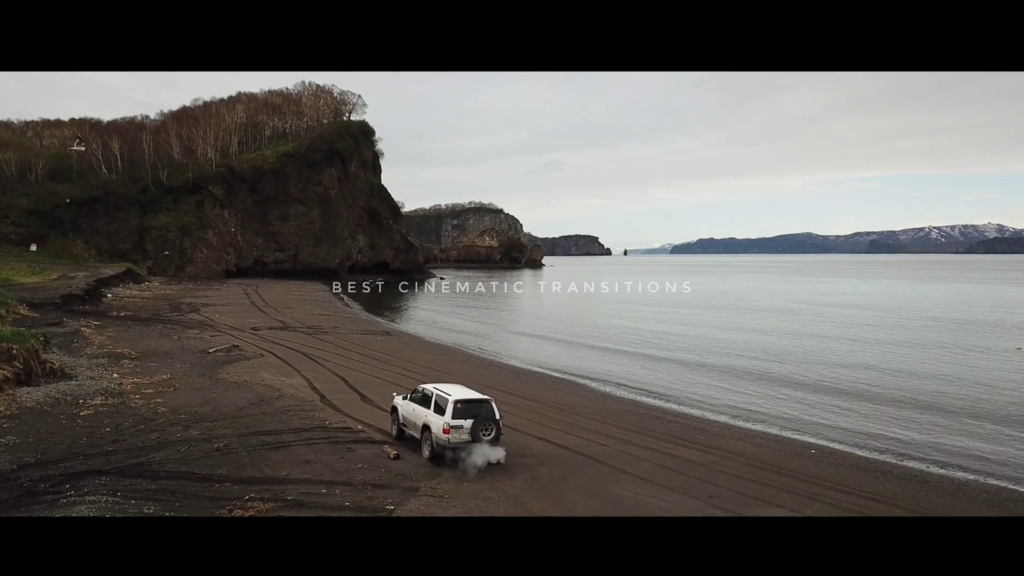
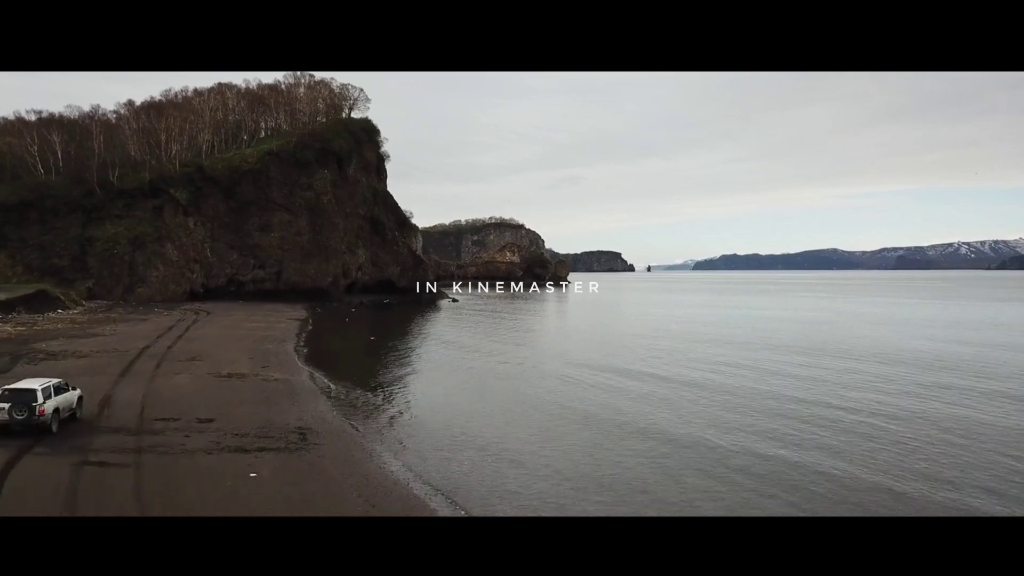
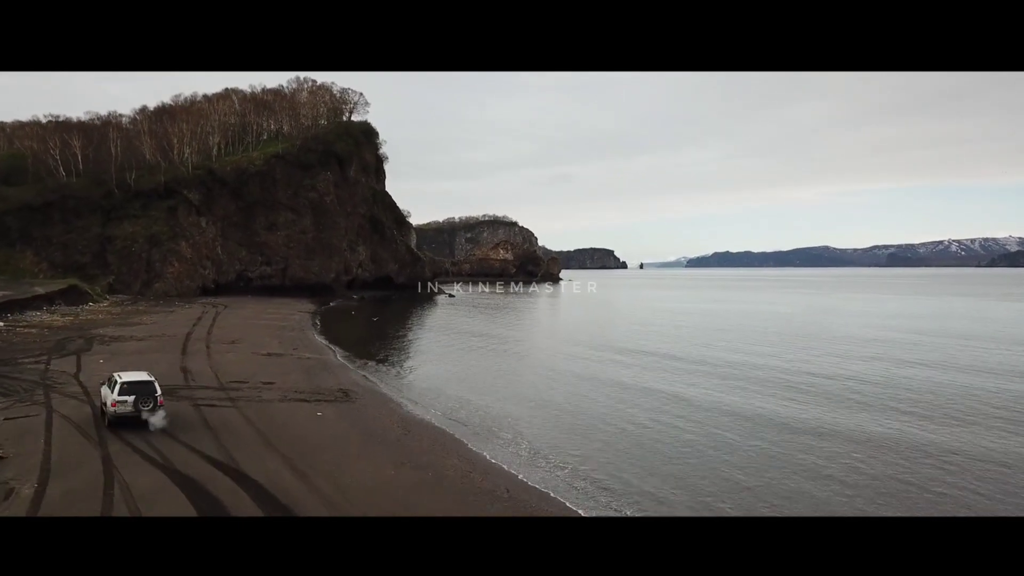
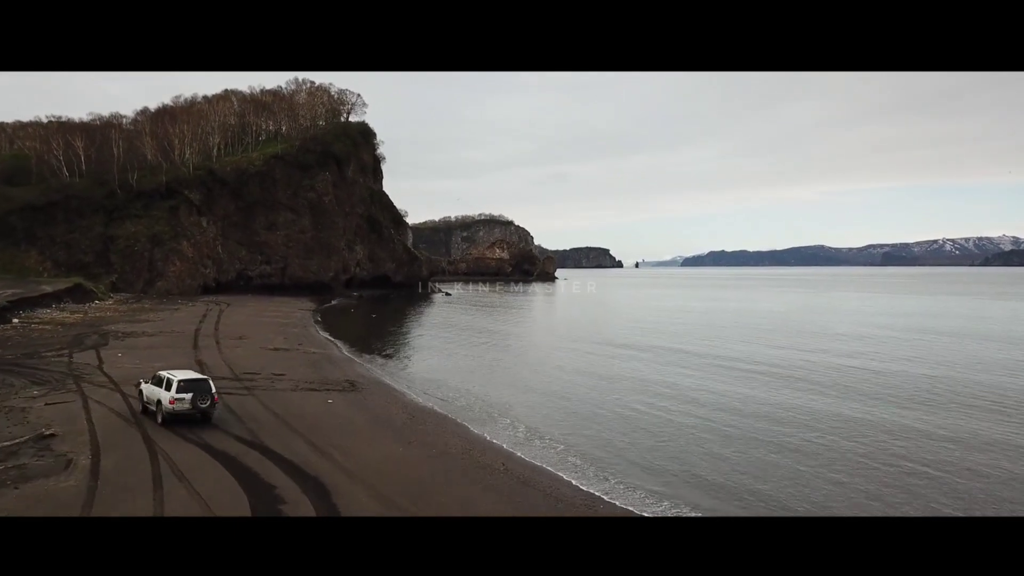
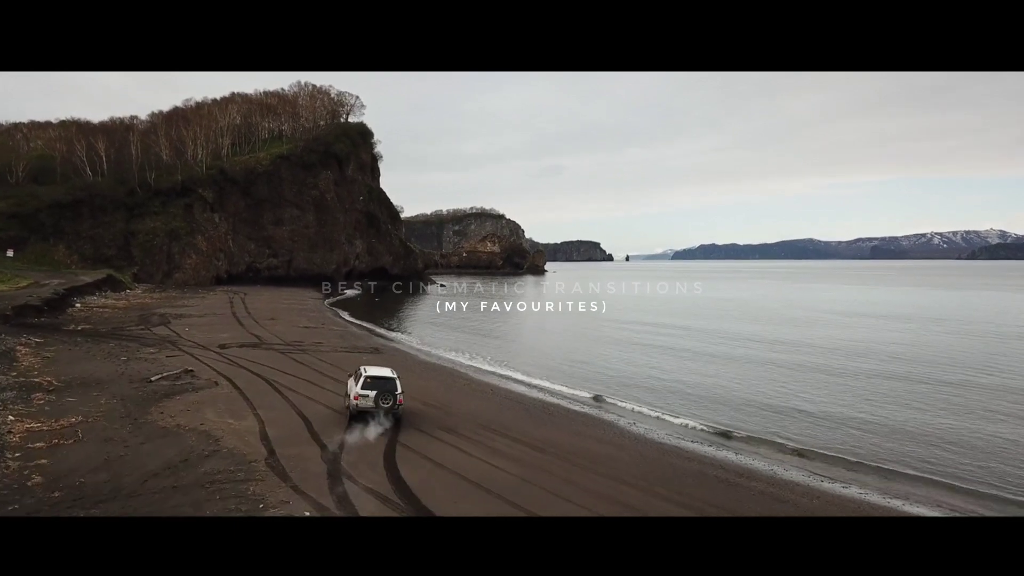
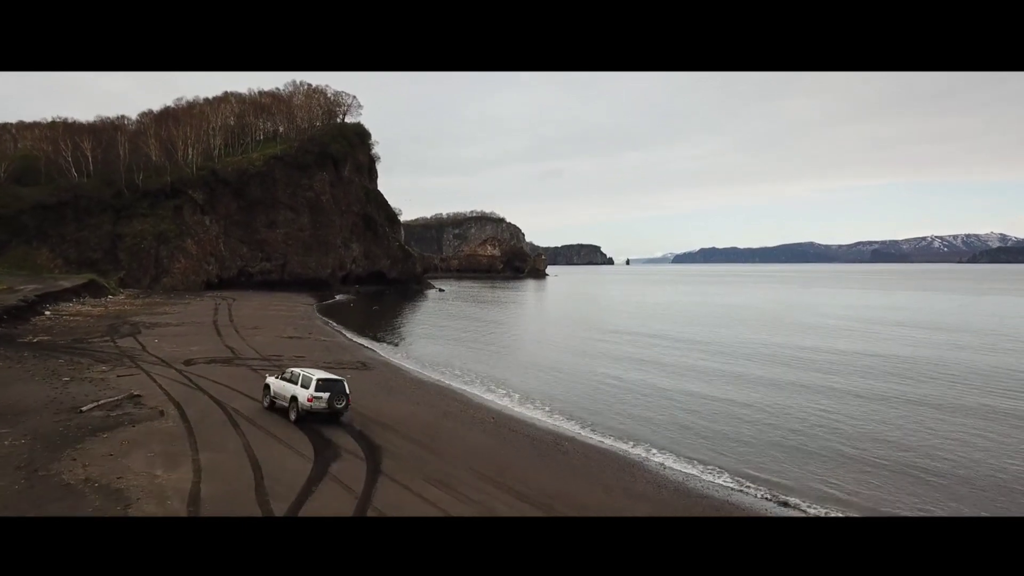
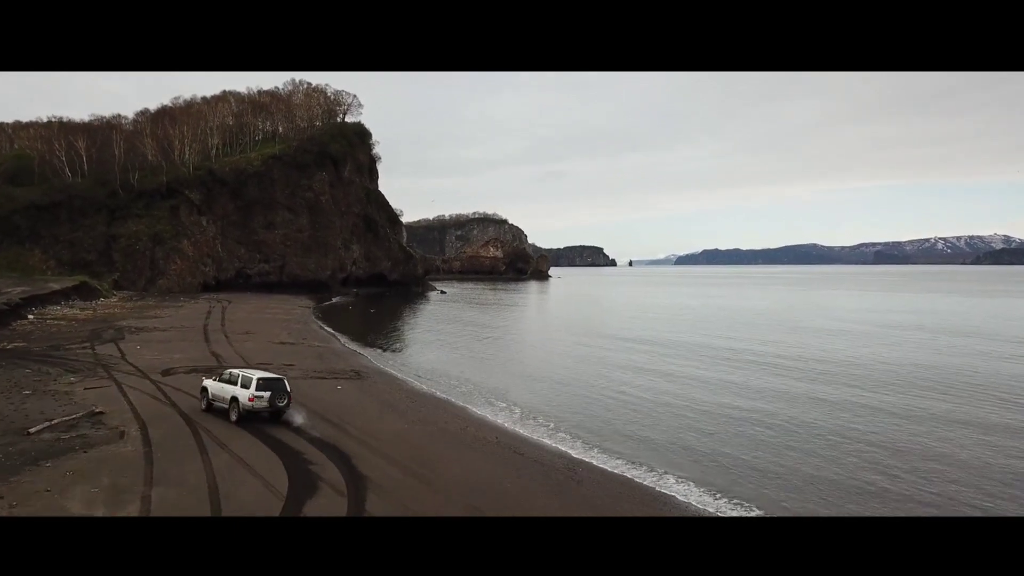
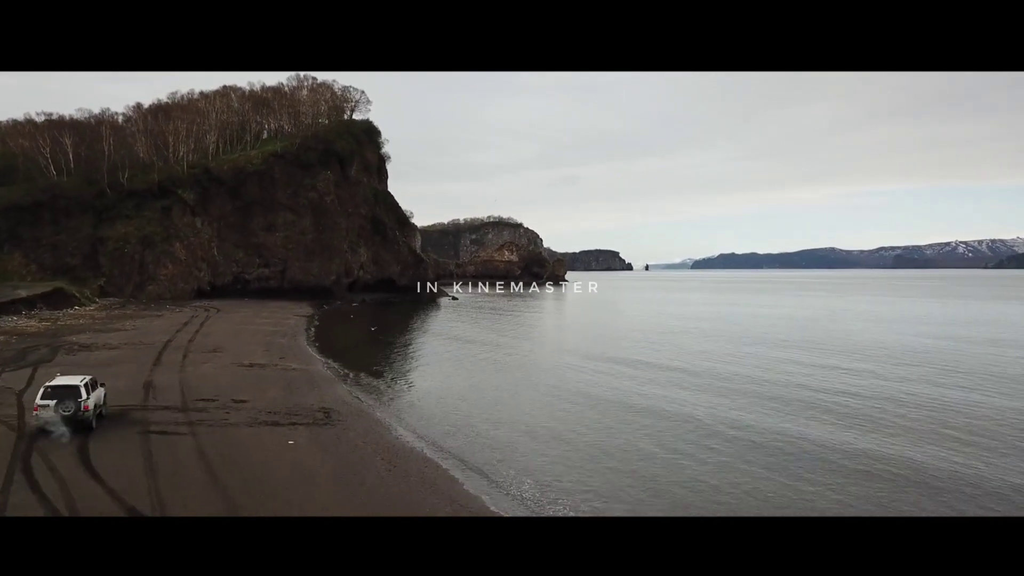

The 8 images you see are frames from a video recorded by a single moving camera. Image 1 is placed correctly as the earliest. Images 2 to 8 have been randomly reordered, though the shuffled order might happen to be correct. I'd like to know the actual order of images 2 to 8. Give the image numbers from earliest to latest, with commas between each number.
5, 6, 7, 4, 3, 8, 2
